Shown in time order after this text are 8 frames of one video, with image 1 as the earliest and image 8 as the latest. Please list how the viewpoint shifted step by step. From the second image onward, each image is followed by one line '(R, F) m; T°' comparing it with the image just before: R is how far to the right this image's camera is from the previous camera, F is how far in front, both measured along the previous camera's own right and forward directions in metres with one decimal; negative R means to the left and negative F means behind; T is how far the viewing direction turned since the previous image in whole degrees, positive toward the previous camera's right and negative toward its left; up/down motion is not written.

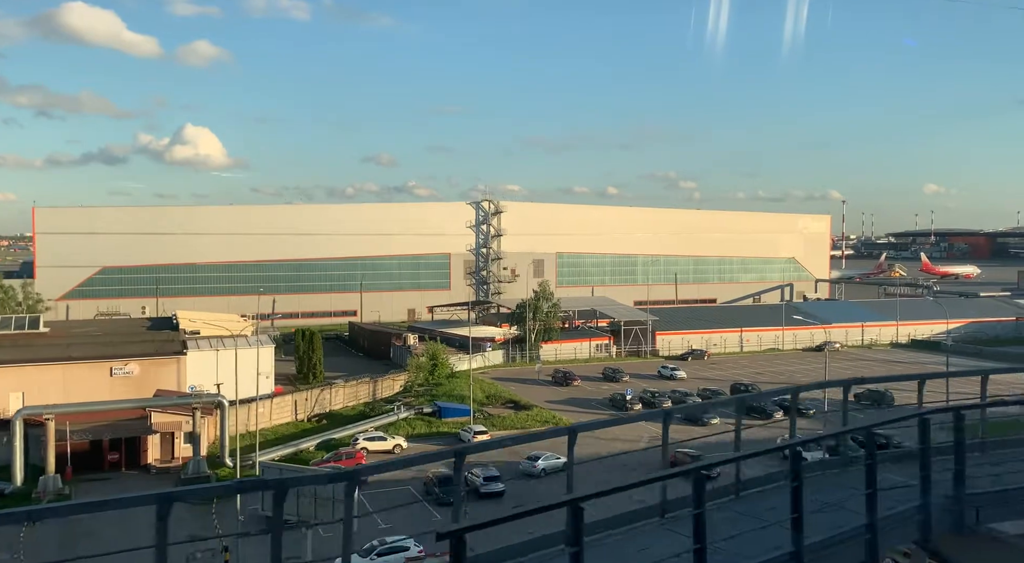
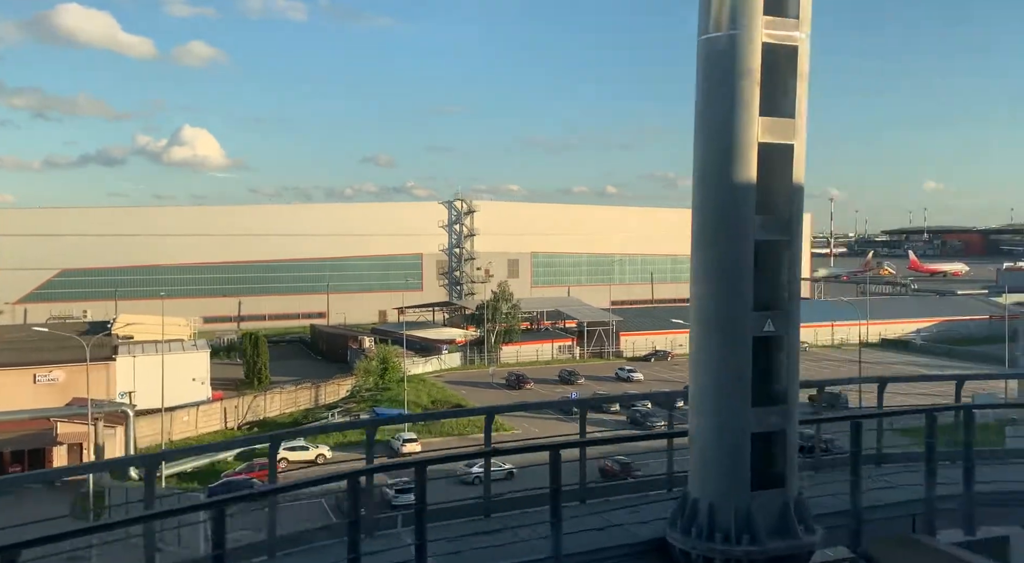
(+0.7, +0.3) m; 0°
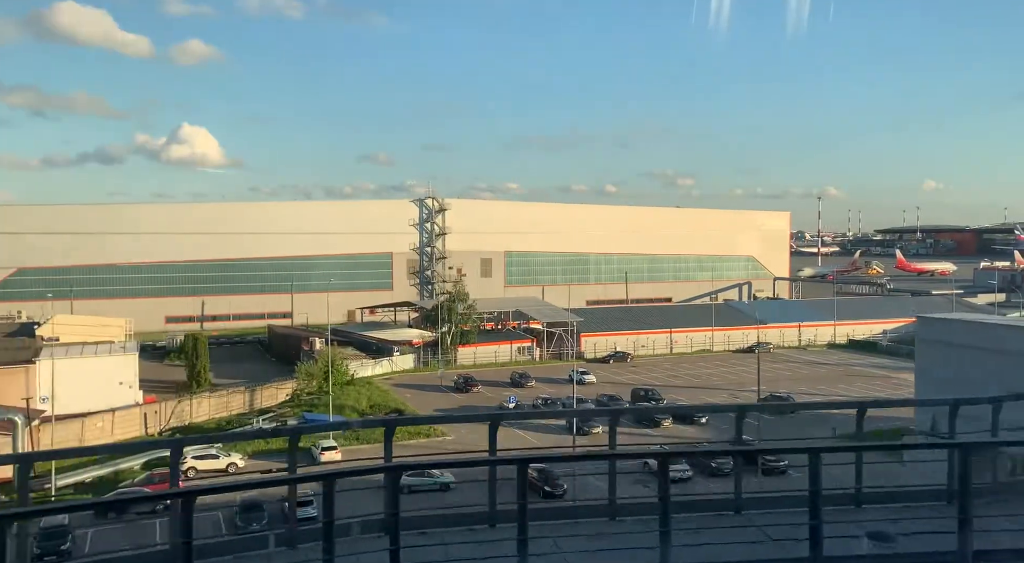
(+0.7, +0.3) m; 0°
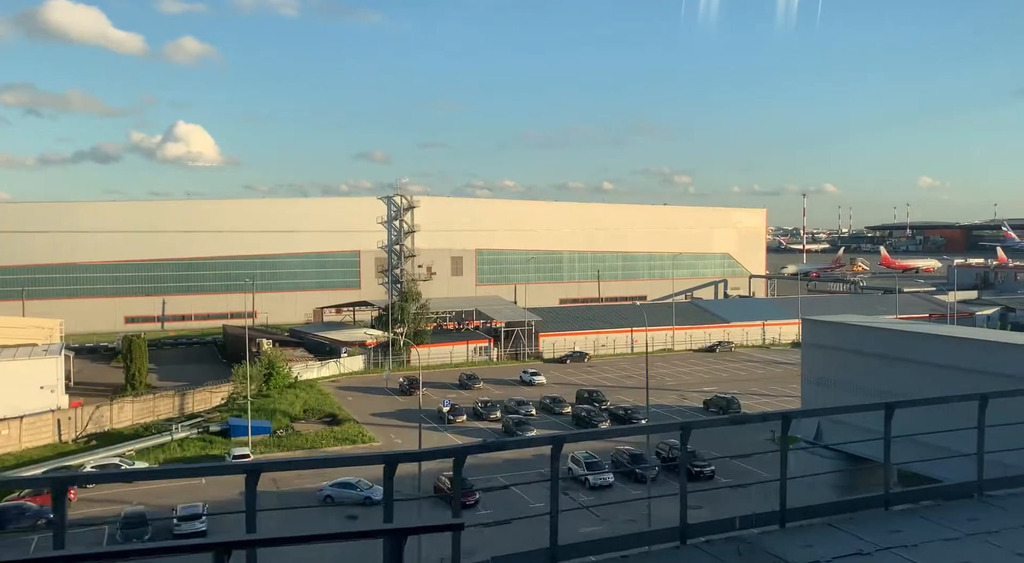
(+0.7, +0.3) m; +1°
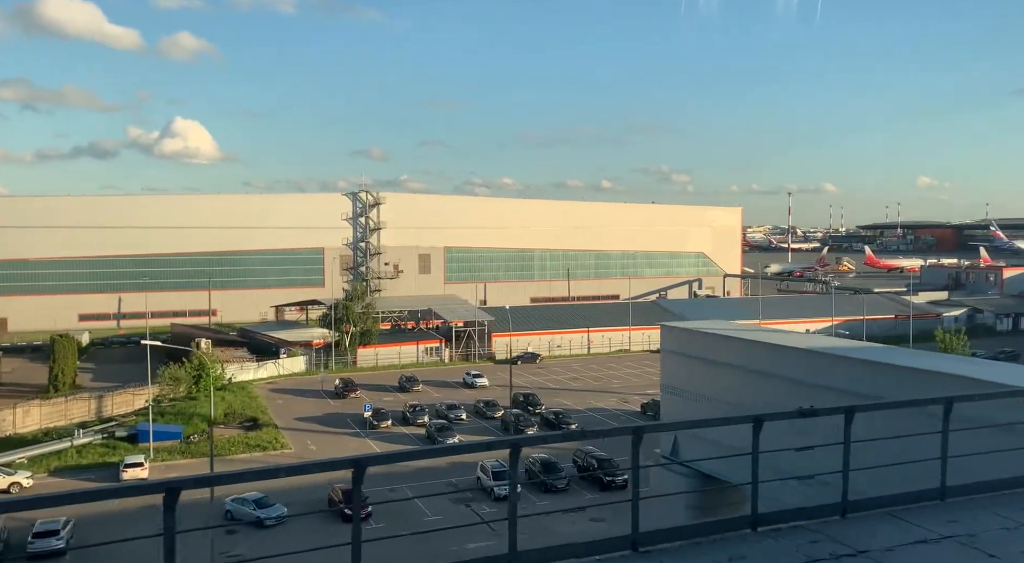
(+0.7, +0.4) m; +1°
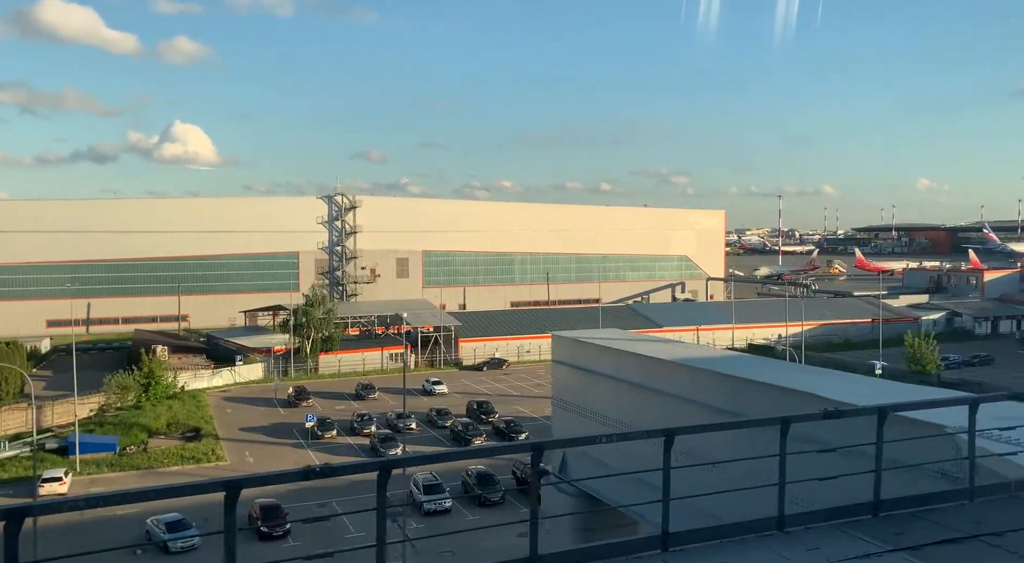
(+0.5, +0.3) m; 0°
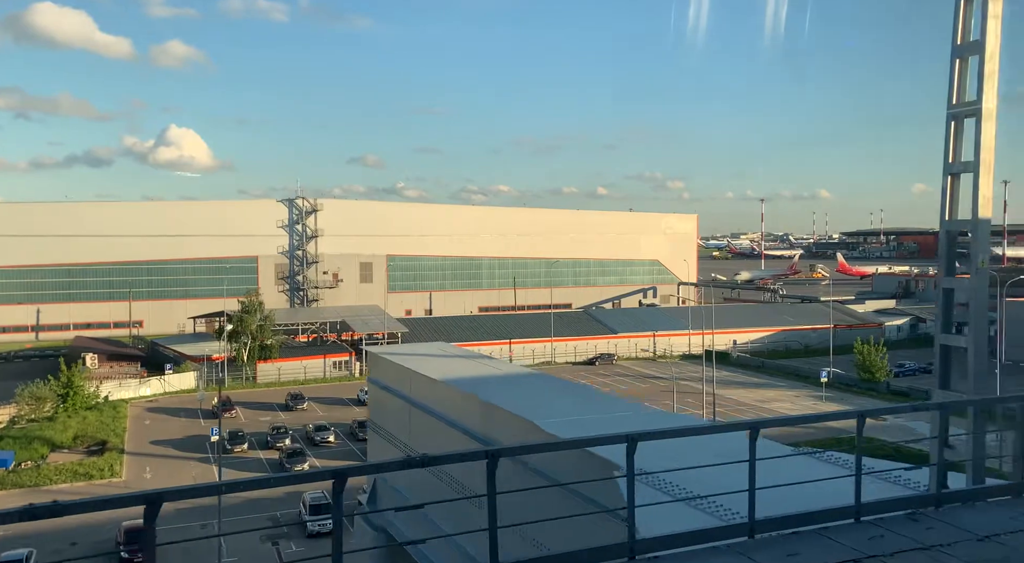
(+0.8, +0.4) m; +1°
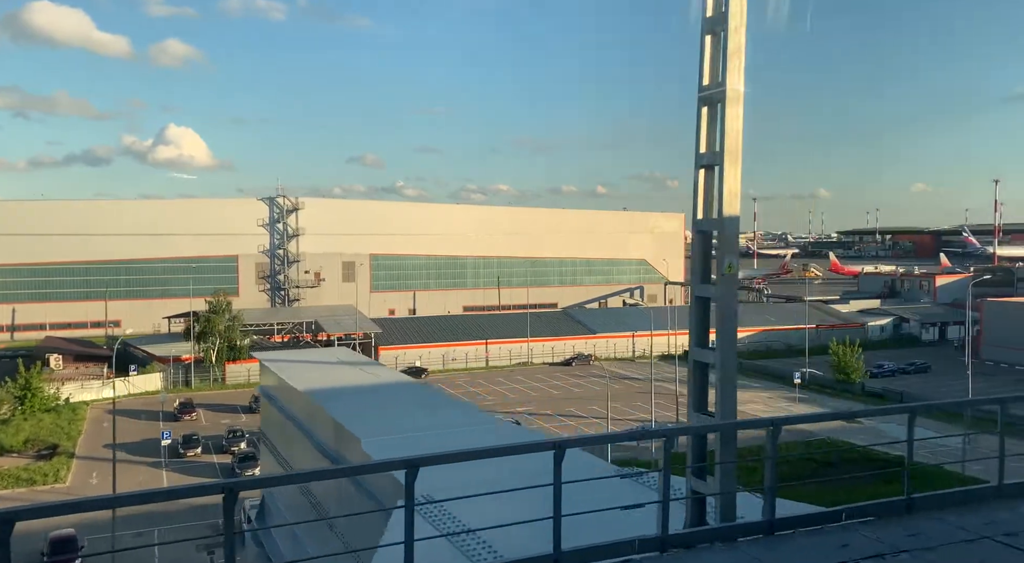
(+0.4, +0.2) m; 0°
